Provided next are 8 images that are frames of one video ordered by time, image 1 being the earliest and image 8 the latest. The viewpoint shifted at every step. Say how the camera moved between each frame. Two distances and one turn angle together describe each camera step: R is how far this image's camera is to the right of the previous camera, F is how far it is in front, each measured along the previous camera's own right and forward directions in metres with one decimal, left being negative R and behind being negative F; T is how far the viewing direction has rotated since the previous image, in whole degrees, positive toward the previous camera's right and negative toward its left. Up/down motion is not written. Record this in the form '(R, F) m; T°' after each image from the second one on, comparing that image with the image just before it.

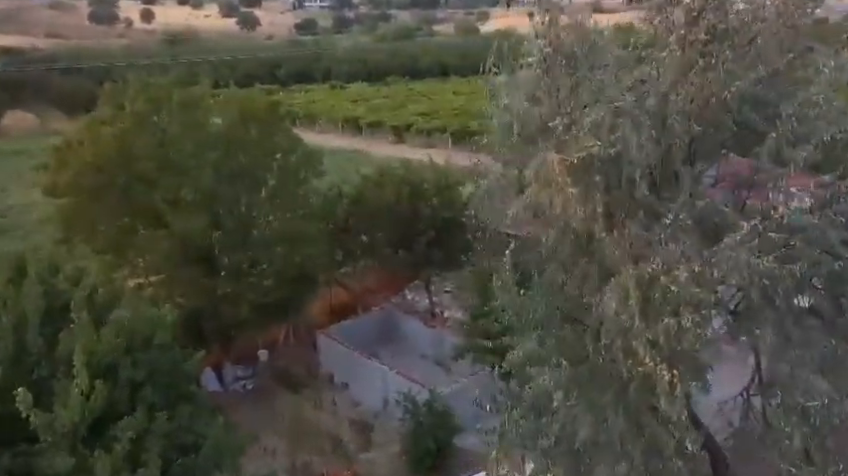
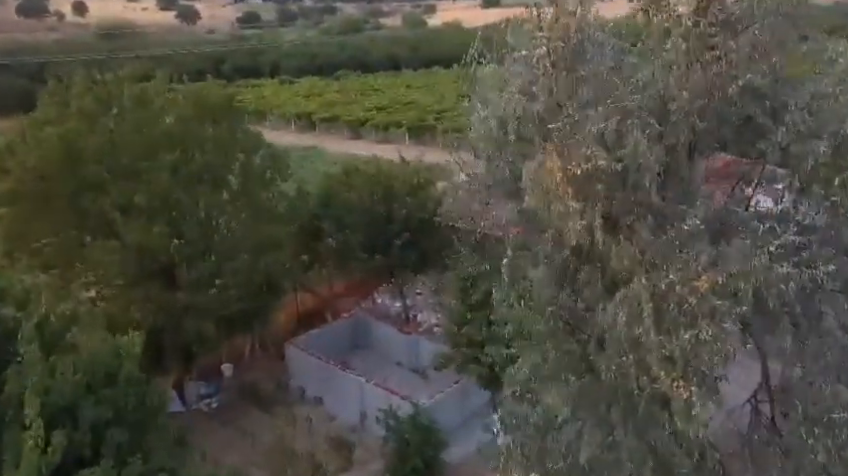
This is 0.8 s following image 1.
(-0.5, +1.2) m; +3°
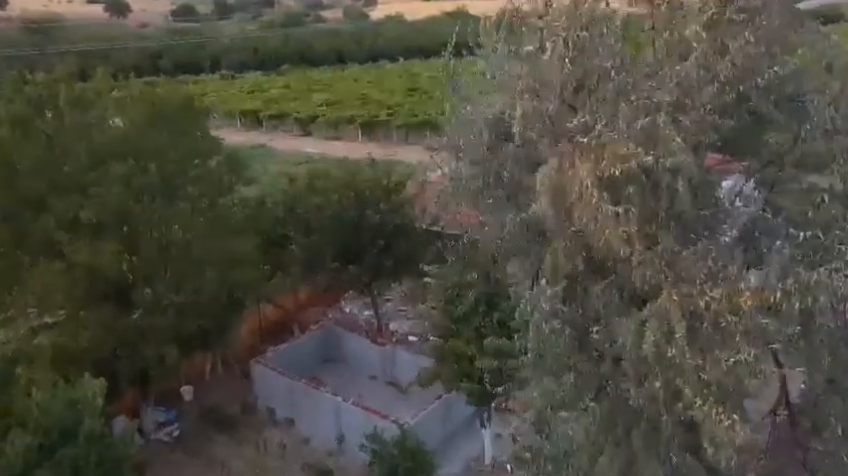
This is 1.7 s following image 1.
(-0.6, +1.3) m; +3°
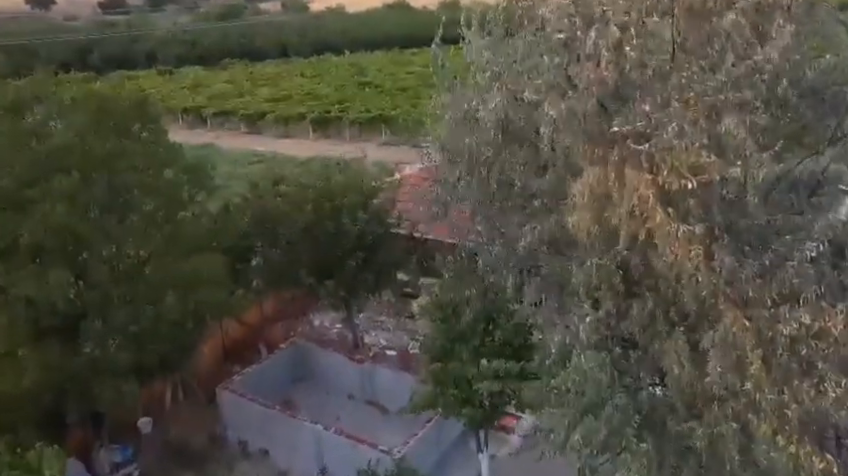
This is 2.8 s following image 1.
(-0.7, +1.5) m; +4°
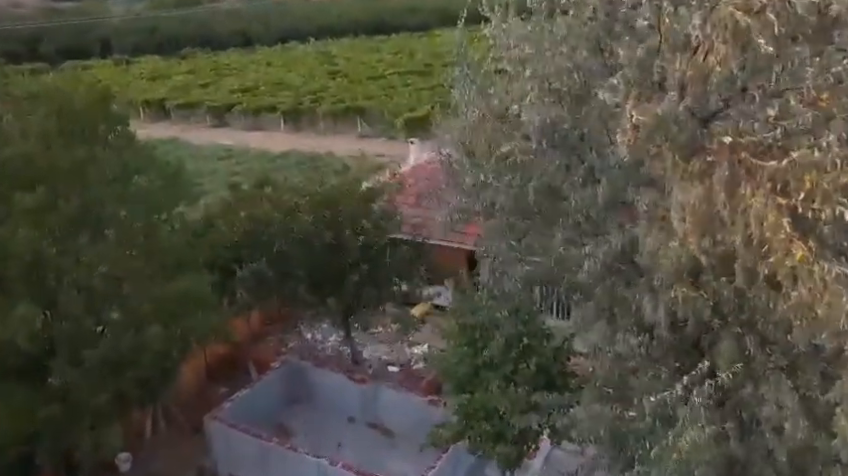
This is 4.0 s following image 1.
(-0.7, +1.5) m; +2°
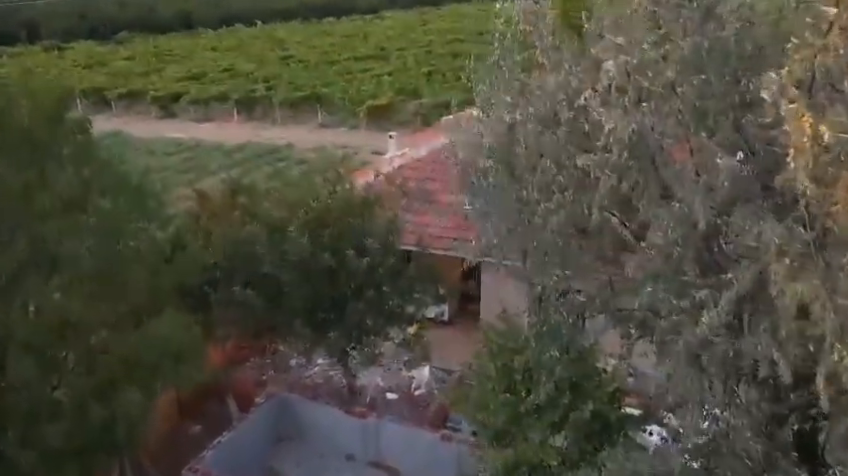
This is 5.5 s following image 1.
(-0.8, +1.9) m; +3°
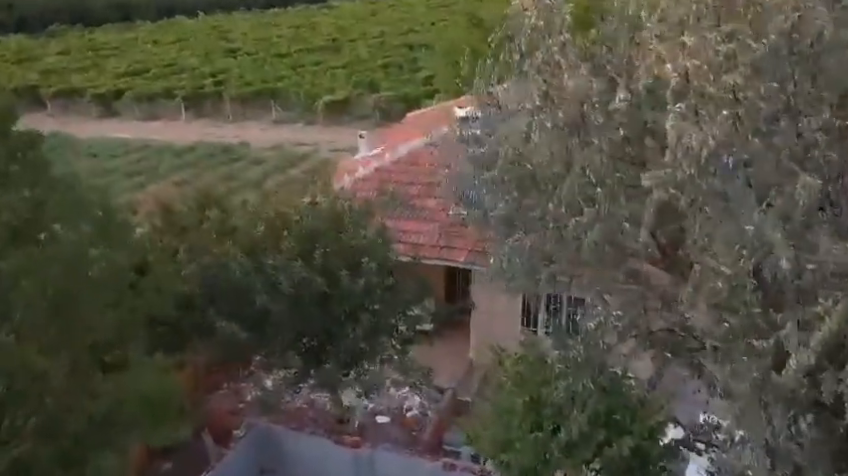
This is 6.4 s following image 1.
(-0.6, +1.1) m; +3°
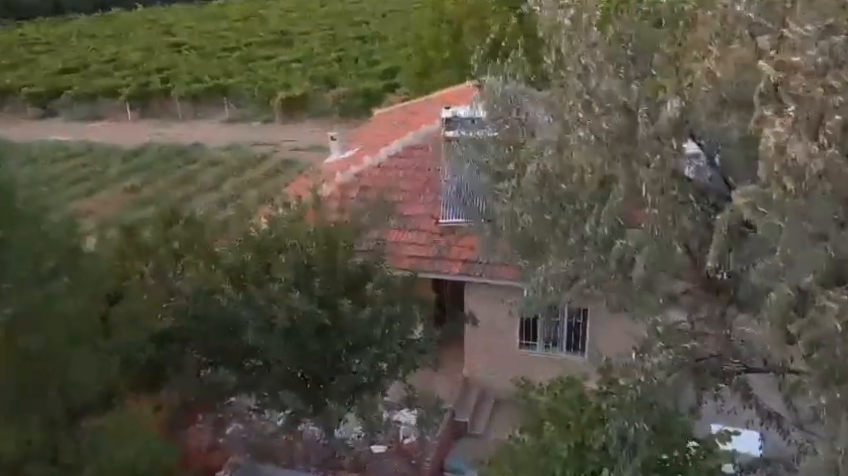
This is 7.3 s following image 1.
(-0.6, +1.0) m; +3°
